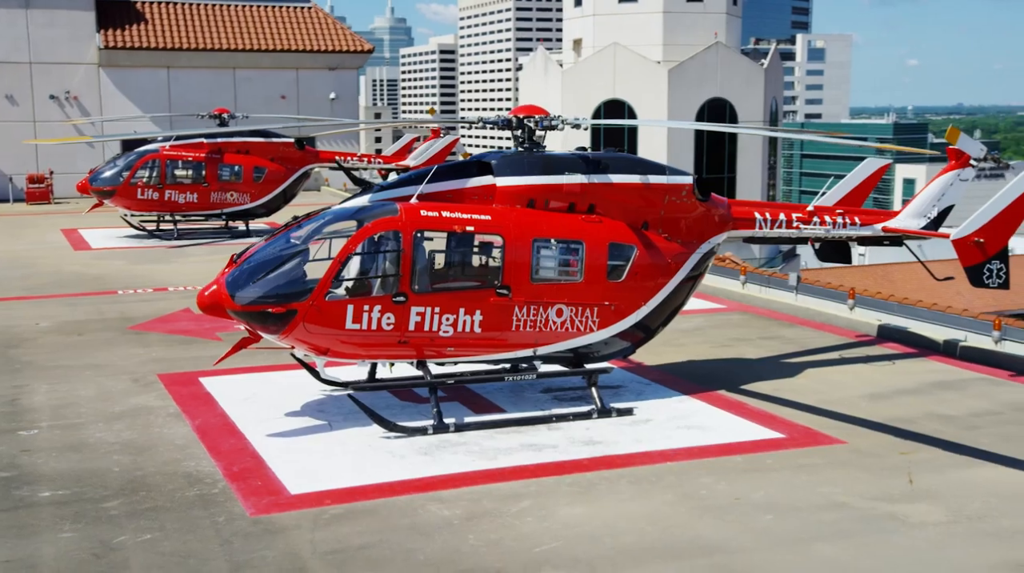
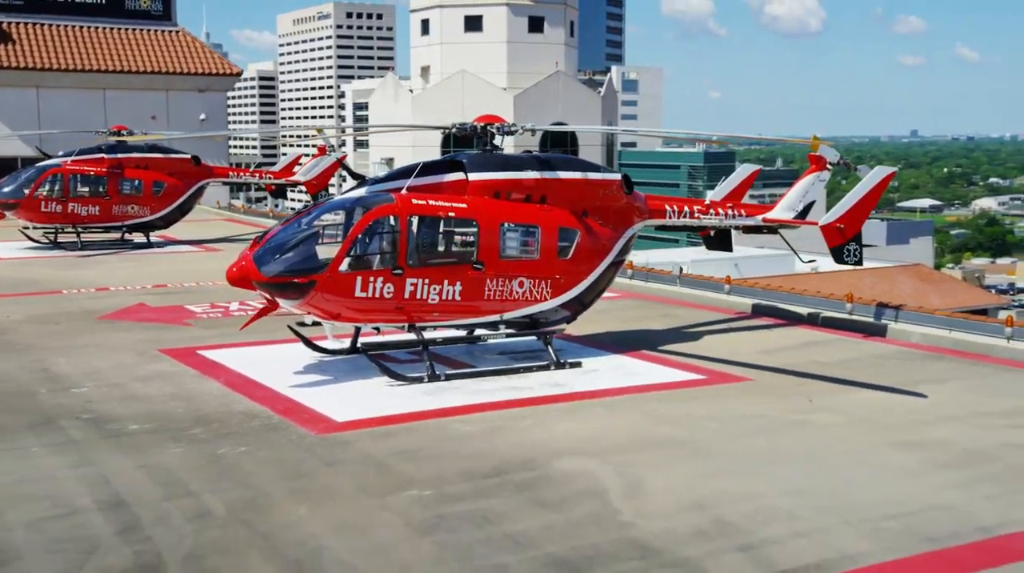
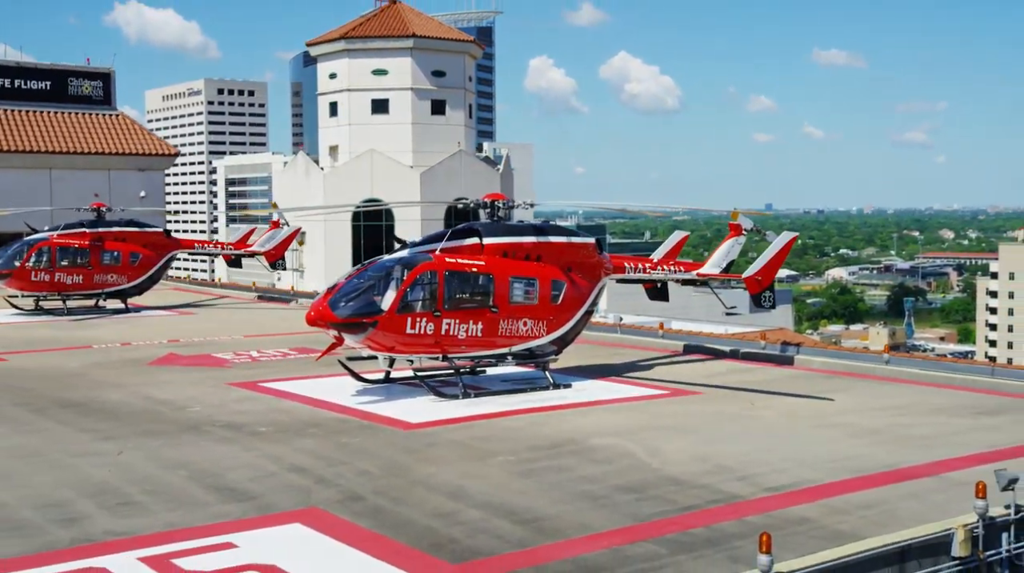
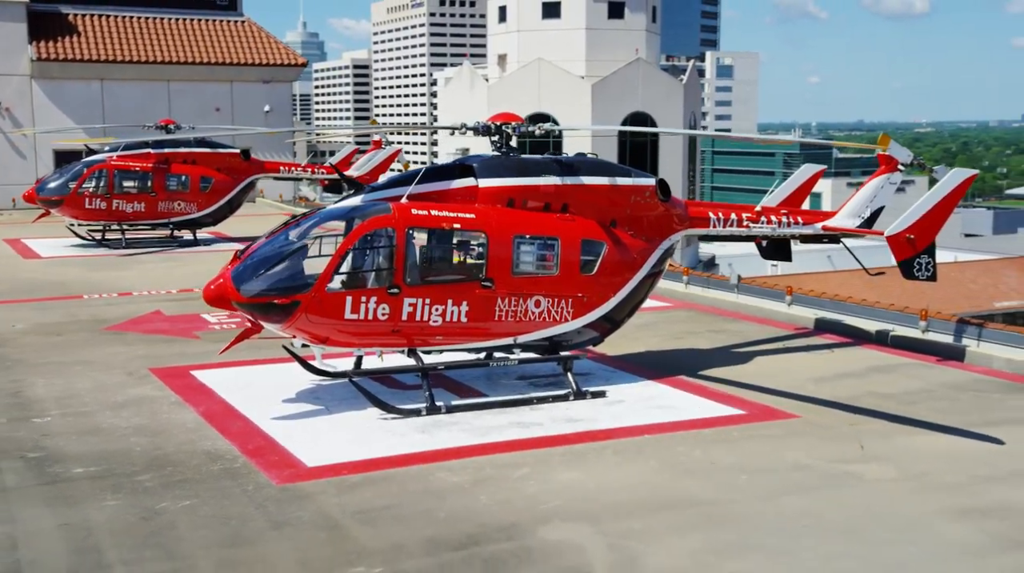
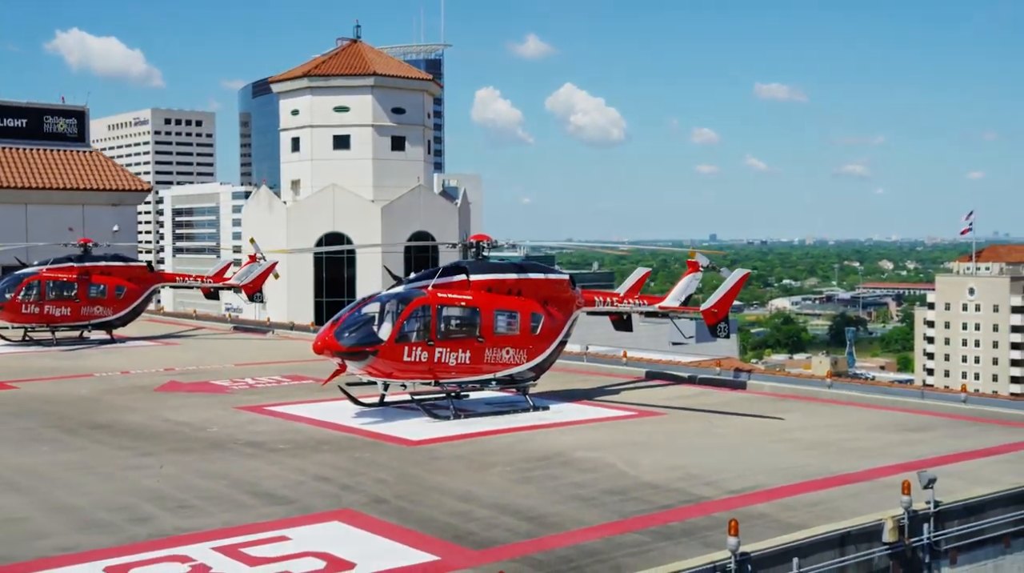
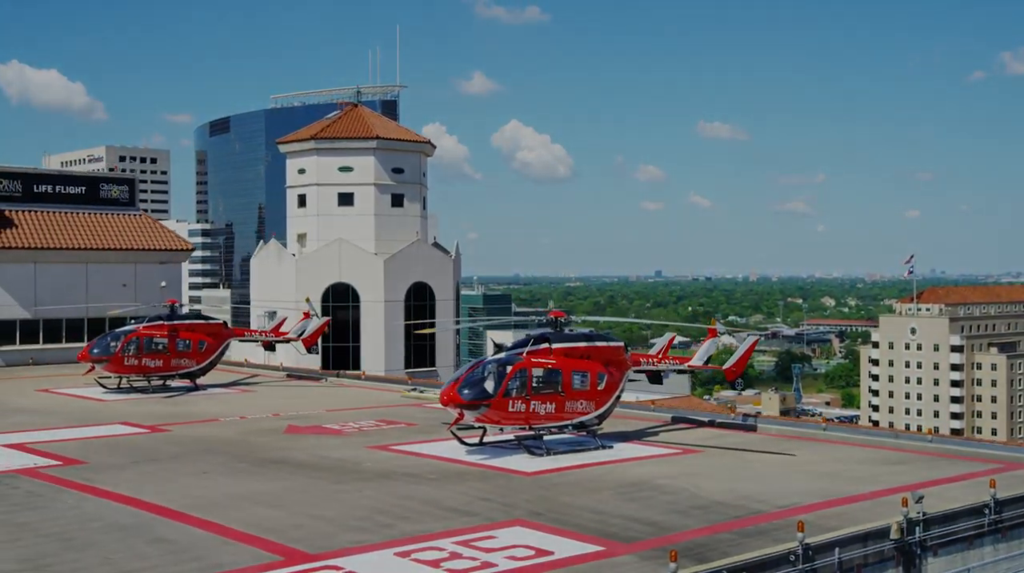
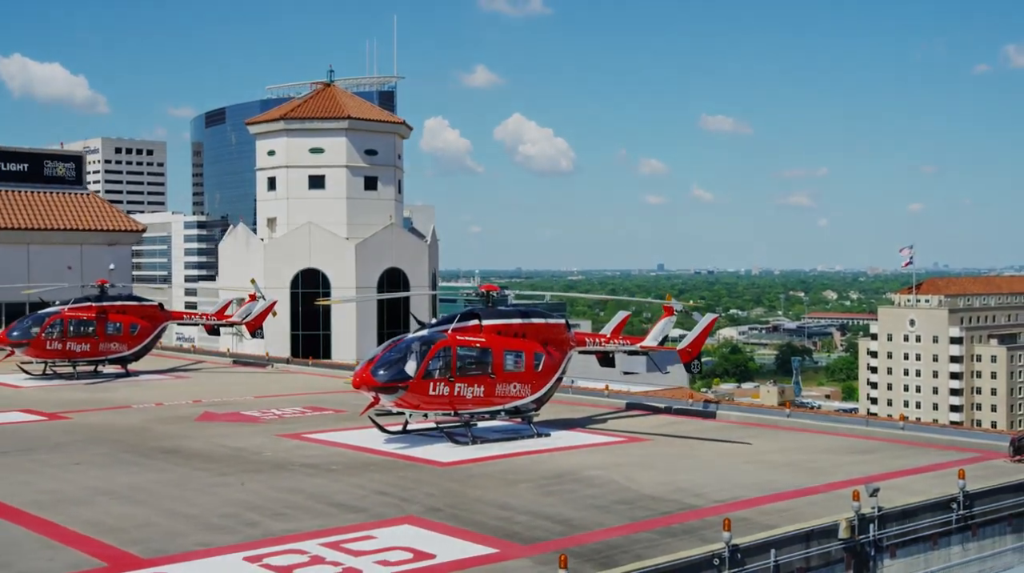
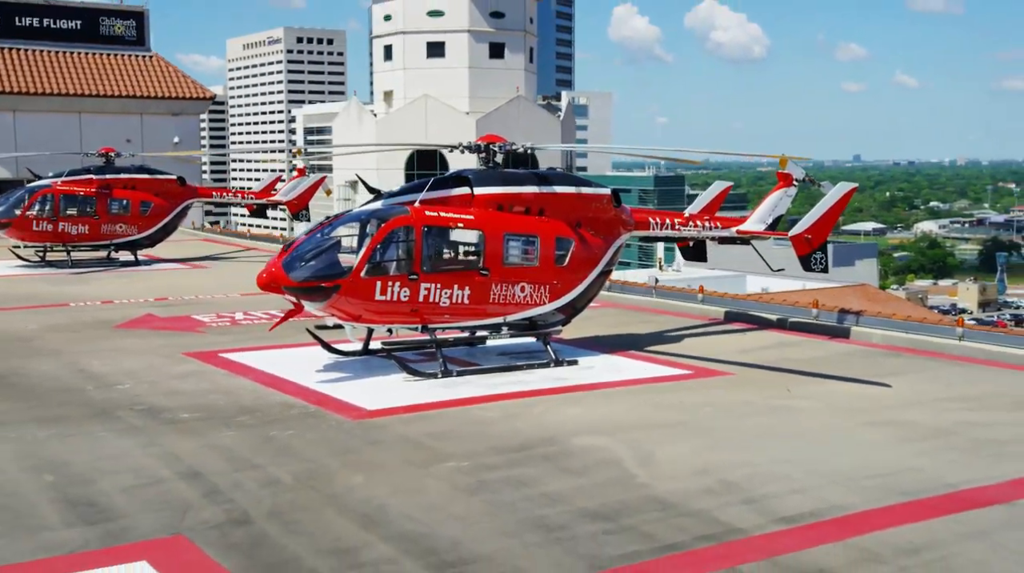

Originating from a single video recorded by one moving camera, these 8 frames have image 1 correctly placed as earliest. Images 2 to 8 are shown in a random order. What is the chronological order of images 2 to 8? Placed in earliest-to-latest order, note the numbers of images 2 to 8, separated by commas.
4, 2, 8, 3, 5, 7, 6
